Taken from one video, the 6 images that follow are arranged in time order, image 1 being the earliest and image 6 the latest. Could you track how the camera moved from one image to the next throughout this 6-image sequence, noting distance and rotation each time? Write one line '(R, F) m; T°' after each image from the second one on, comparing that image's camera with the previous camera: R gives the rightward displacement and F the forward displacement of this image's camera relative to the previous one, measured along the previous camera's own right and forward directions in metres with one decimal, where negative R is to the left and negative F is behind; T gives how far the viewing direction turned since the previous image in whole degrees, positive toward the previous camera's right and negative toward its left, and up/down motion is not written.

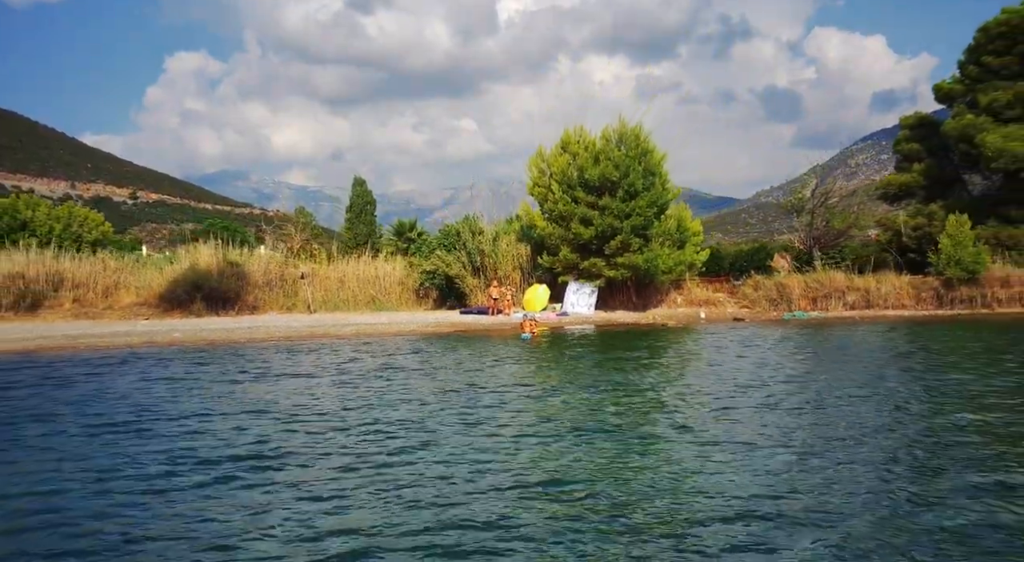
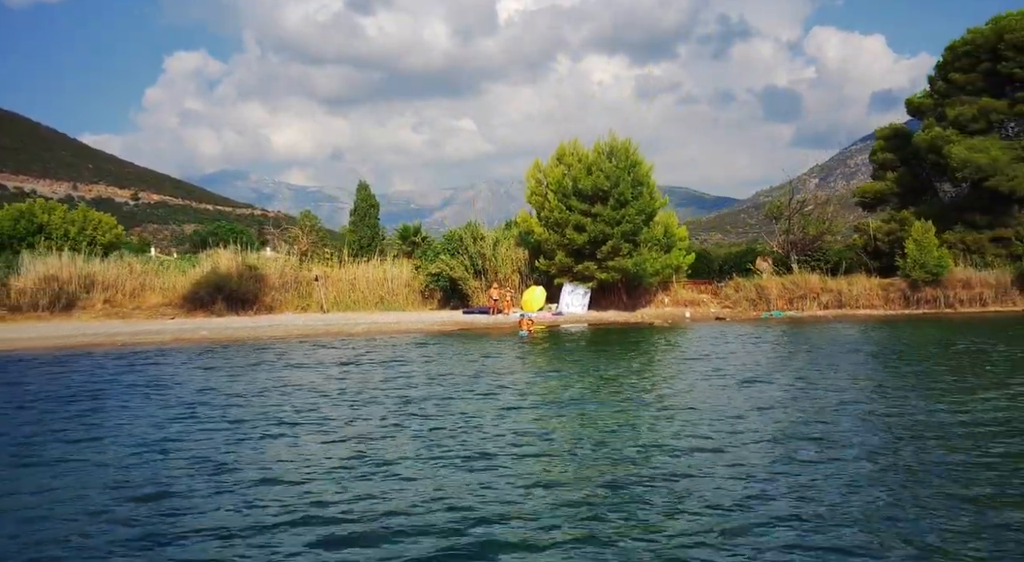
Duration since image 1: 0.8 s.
(0.0, -2.1) m; 0°
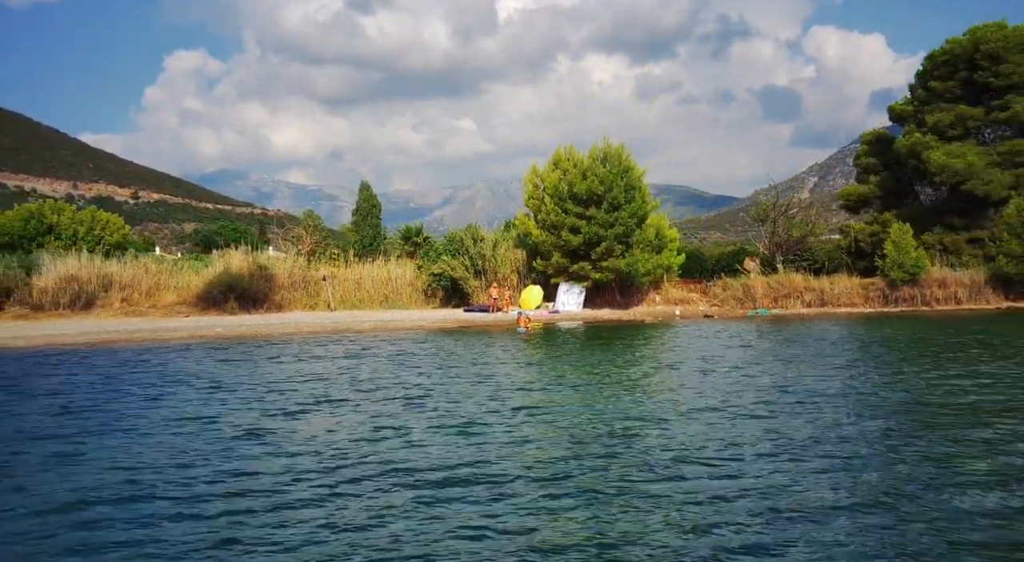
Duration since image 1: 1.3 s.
(+0.1, -1.5) m; 0°
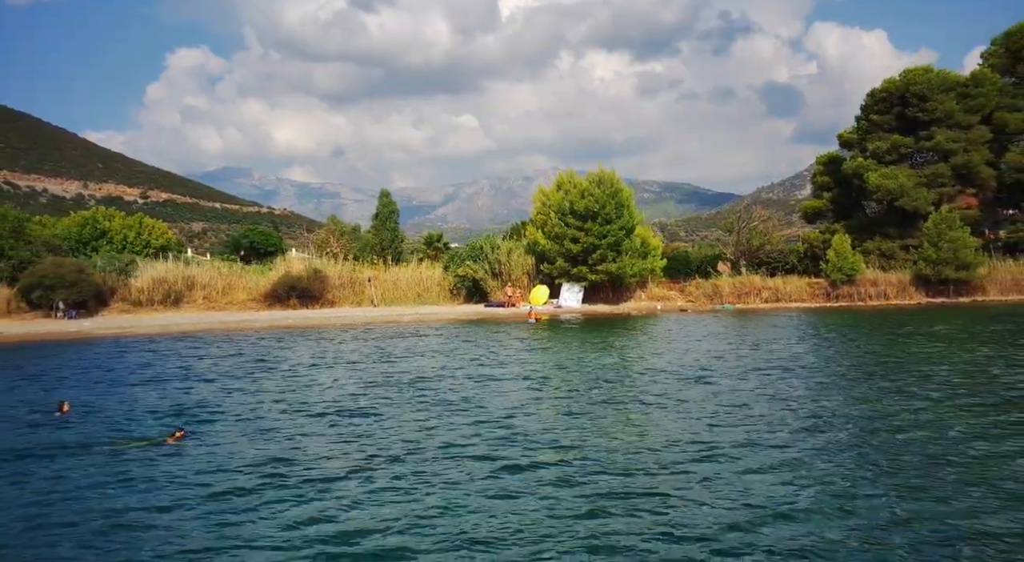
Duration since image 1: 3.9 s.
(-0.4, -6.7) m; 0°
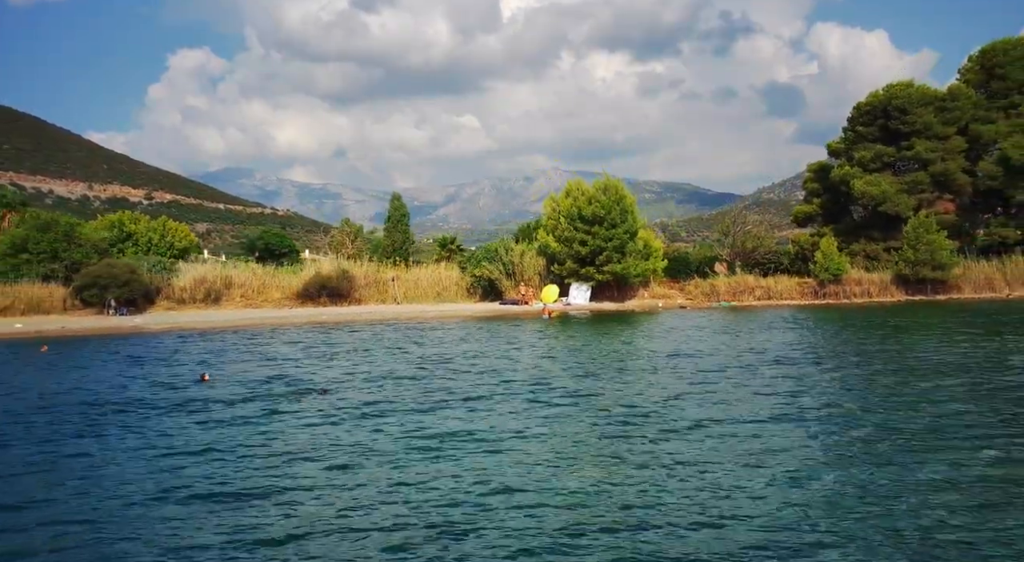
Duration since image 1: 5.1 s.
(-0.6, -3.2) m; 0°
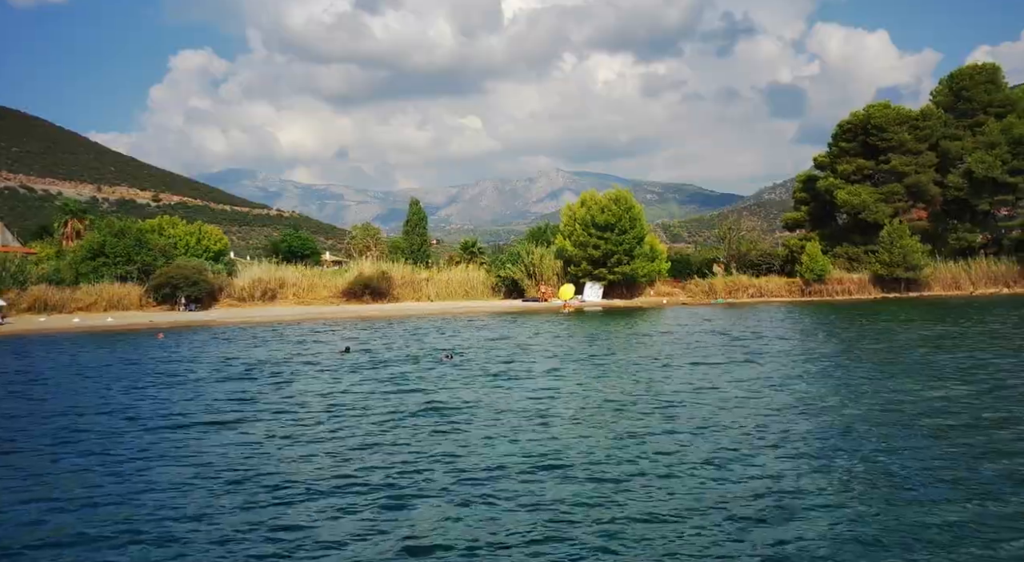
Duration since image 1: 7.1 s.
(-1.1, -5.2) m; 0°
